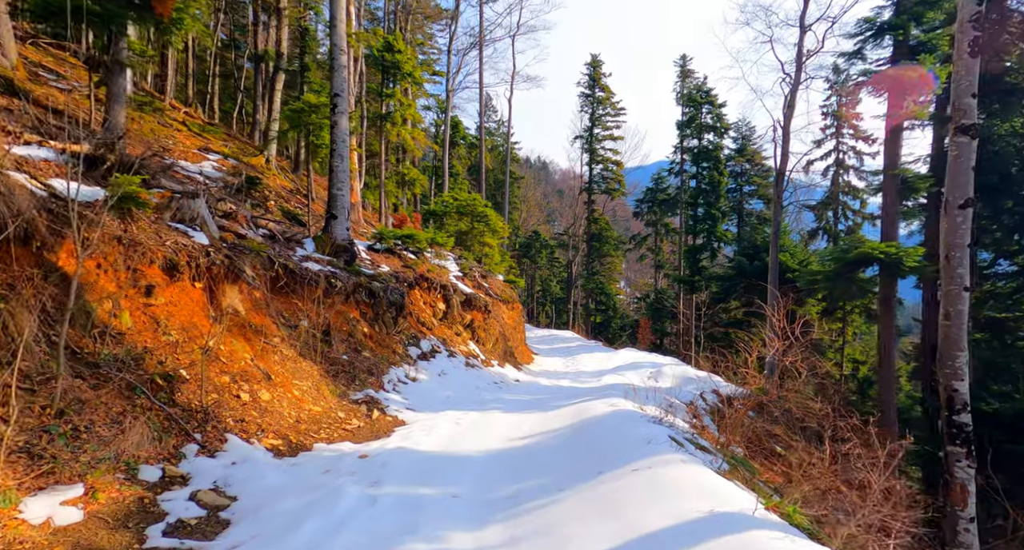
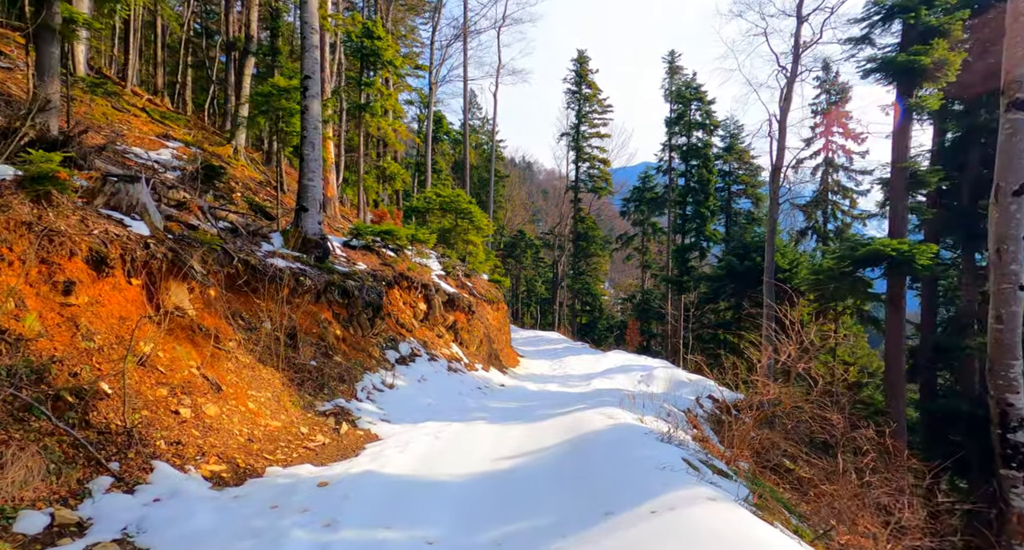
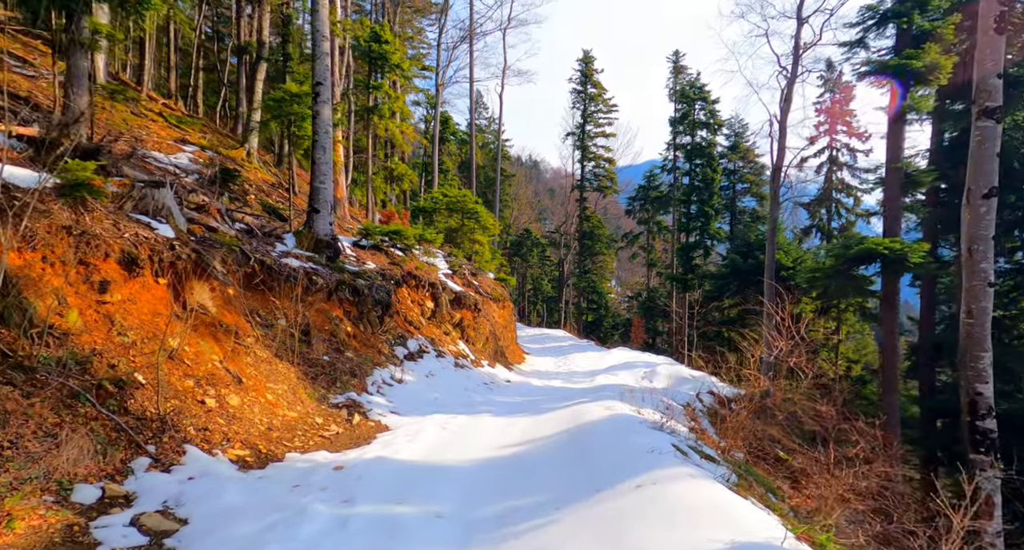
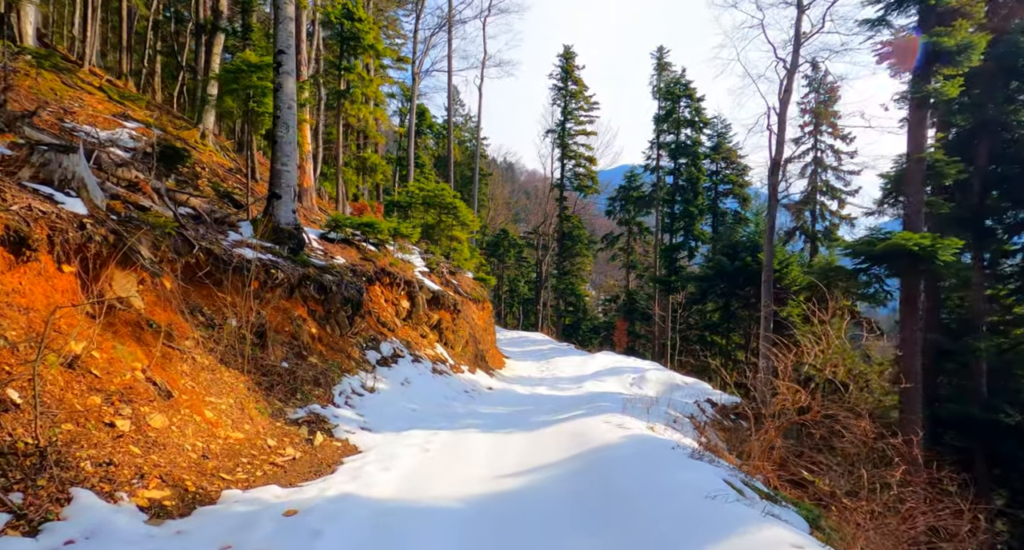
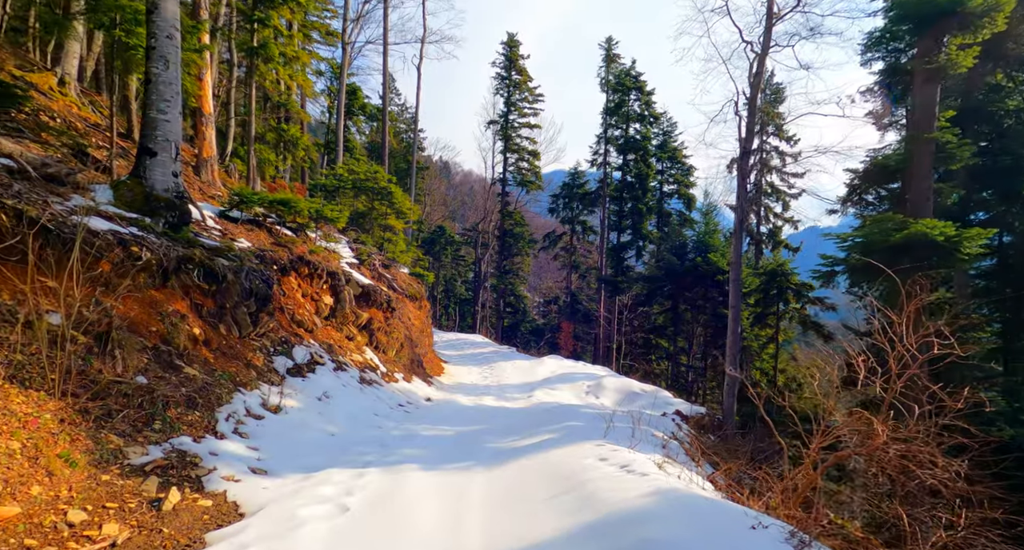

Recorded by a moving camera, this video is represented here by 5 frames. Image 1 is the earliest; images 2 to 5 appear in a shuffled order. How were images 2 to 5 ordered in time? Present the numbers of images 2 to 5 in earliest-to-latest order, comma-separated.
3, 2, 4, 5
